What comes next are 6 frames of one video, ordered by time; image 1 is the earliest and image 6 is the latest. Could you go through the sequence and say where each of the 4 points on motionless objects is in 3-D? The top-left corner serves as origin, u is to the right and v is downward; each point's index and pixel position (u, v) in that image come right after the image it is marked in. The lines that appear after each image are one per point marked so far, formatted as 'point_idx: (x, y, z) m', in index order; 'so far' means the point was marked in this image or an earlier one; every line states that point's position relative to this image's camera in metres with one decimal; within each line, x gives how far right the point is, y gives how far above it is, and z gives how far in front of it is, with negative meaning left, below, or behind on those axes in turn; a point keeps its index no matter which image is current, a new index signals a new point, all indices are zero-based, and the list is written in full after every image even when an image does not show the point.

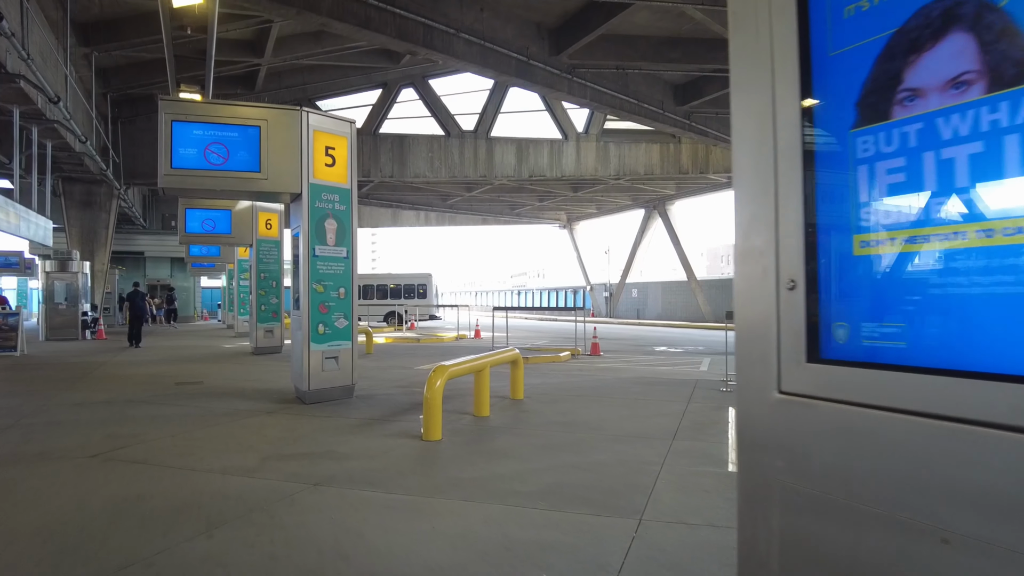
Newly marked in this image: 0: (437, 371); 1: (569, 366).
0: (-0.6, -0.7, +5.9) m
1: (+1.0, -1.5, +13.0) m
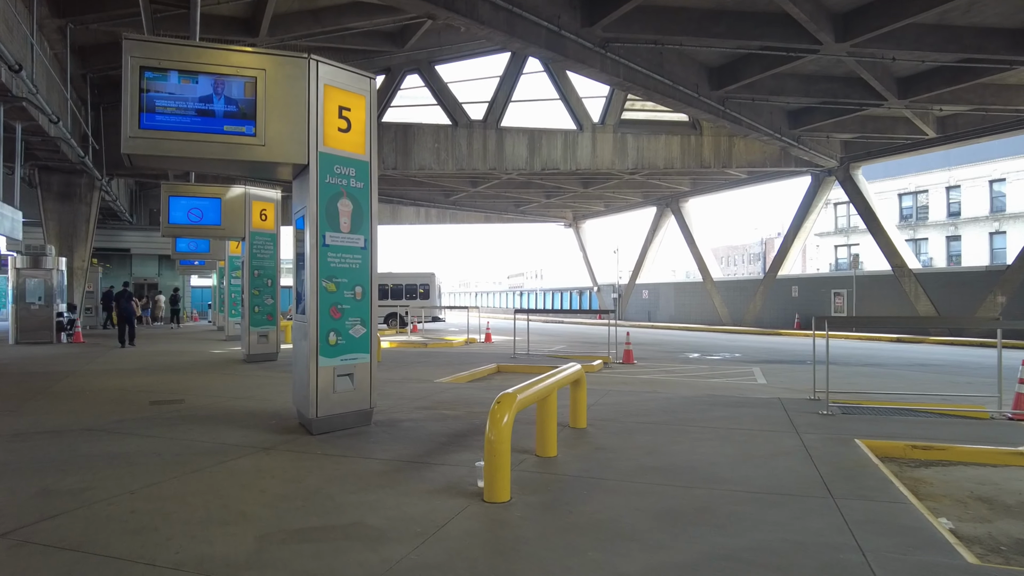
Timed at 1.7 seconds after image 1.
0: (-0.1, -0.7, +4.2) m
1: (+1.5, -1.5, +11.3) m
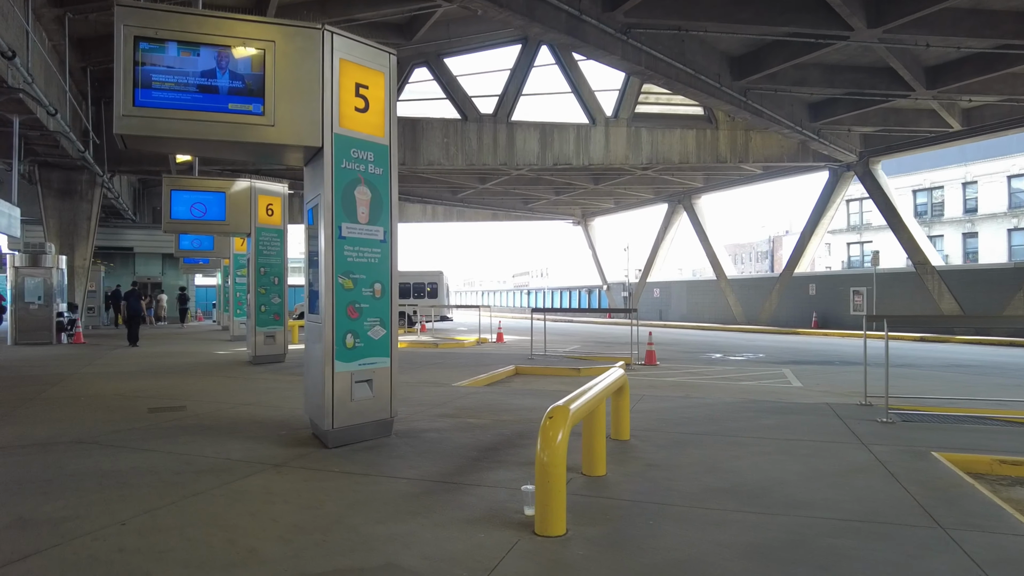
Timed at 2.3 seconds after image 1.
0: (+0.2, -0.7, +3.6) m
1: (+1.9, -1.4, +10.7) m
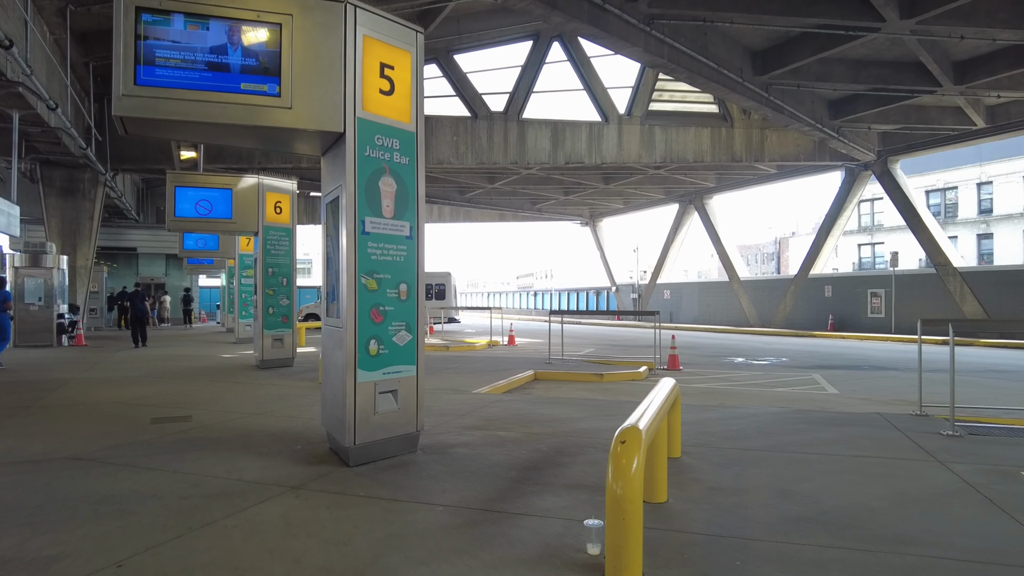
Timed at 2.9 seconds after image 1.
0: (+0.5, -0.7, +3.1) m
1: (+2.2, -1.4, +10.1) m
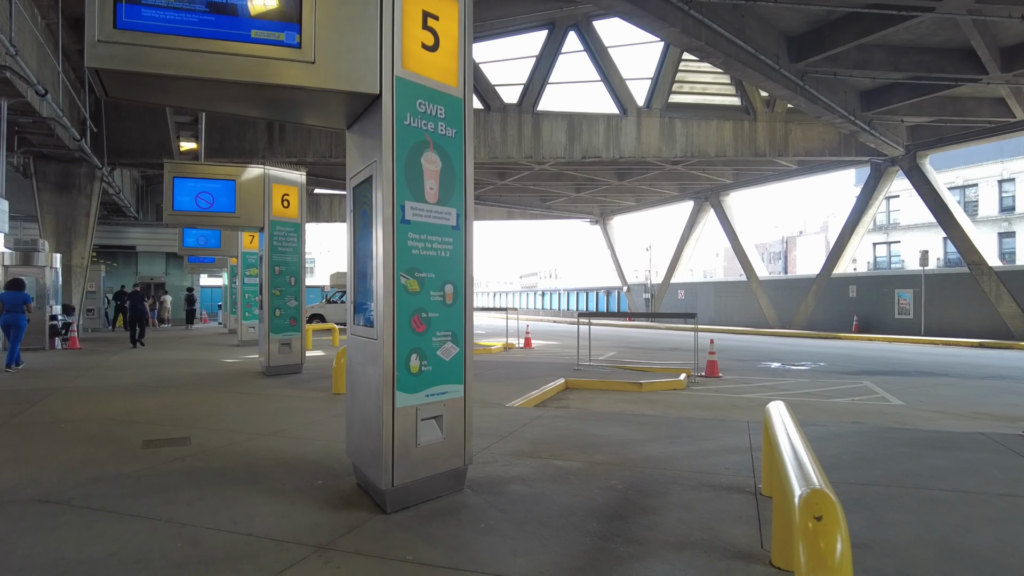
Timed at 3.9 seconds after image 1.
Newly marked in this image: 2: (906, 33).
0: (+0.9, -0.7, +2.1) m
1: (+2.6, -1.5, +9.2) m
2: (+8.5, +5.5, +15.2) m
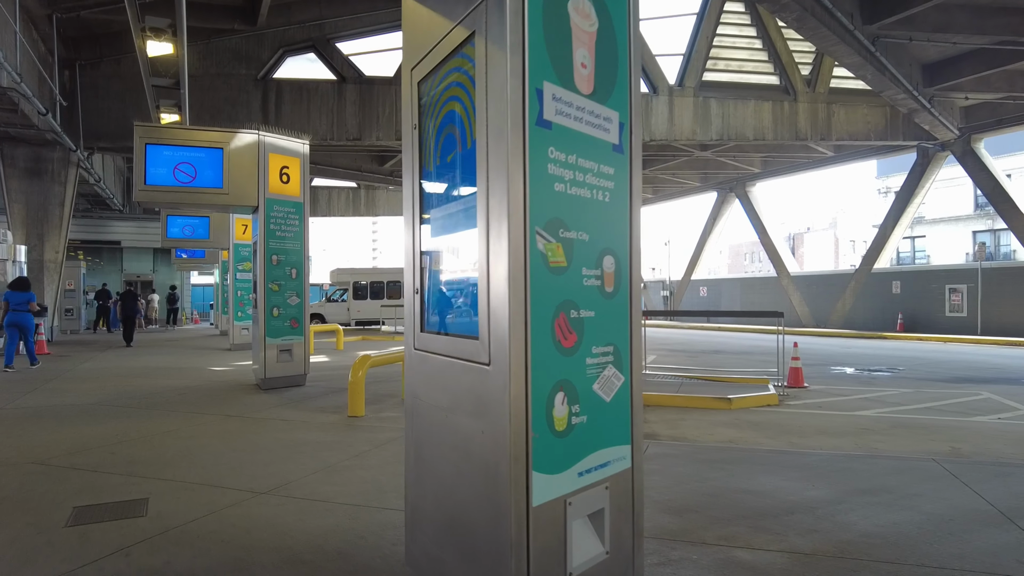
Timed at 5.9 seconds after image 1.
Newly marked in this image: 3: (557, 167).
0: (+1.6, -0.6, +0.1) m
1: (+3.3, -1.4, +7.1) m
2: (+9.1, +5.7, +13.2) m
3: (+0.1, +0.3, +2.0) m
